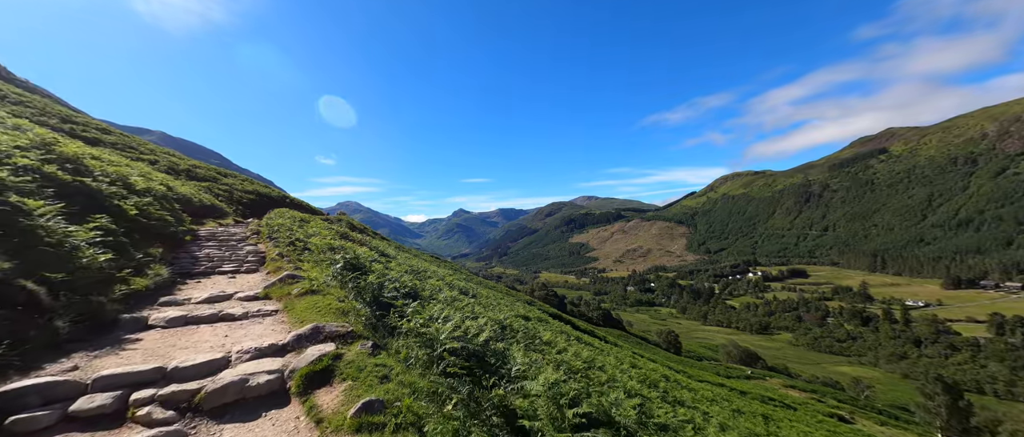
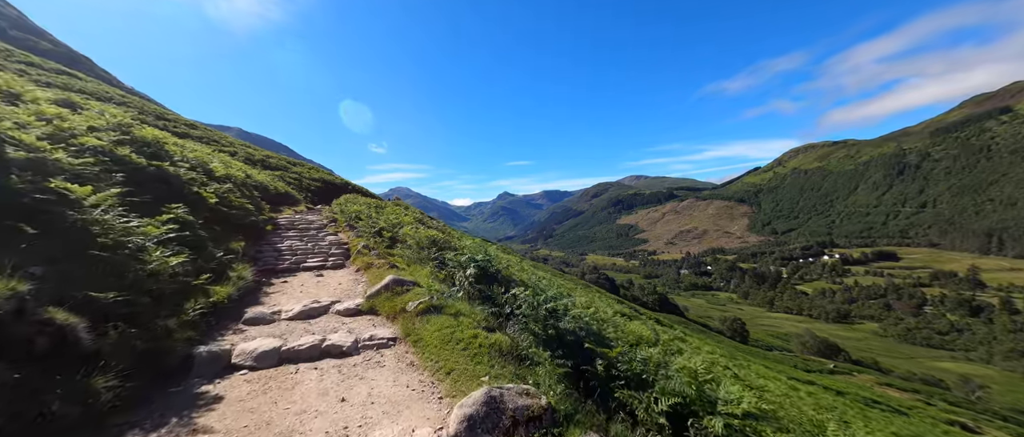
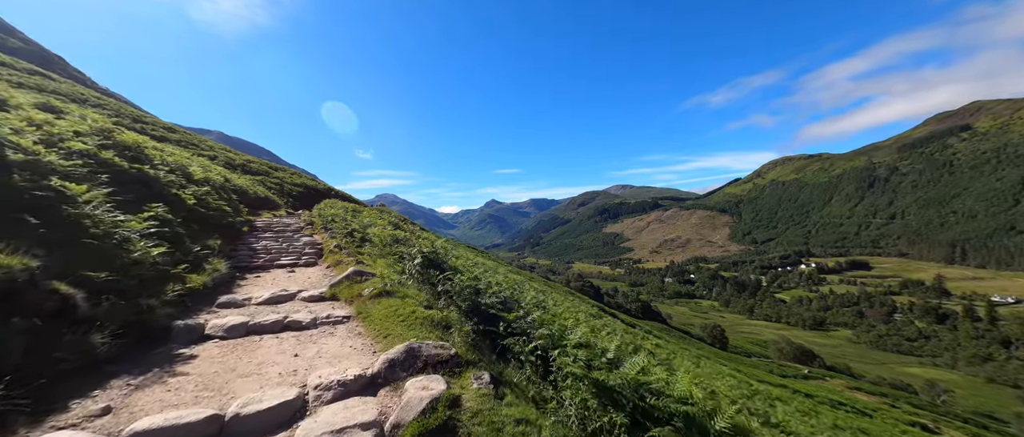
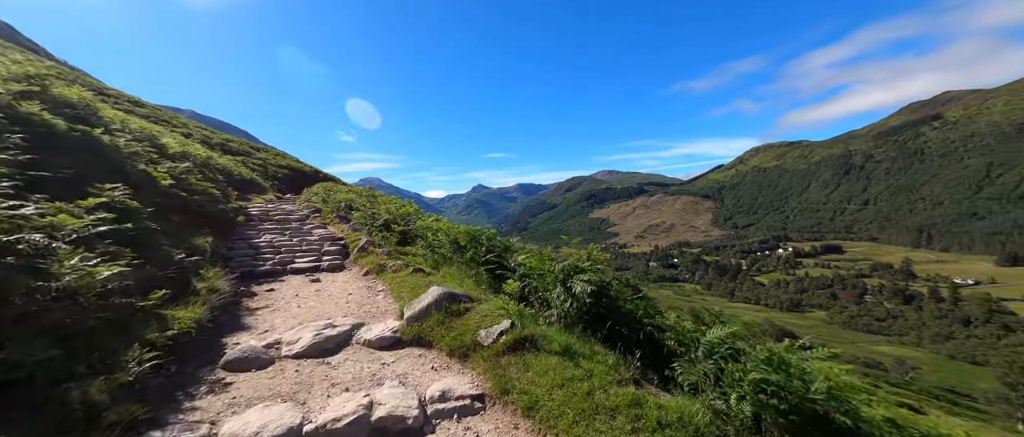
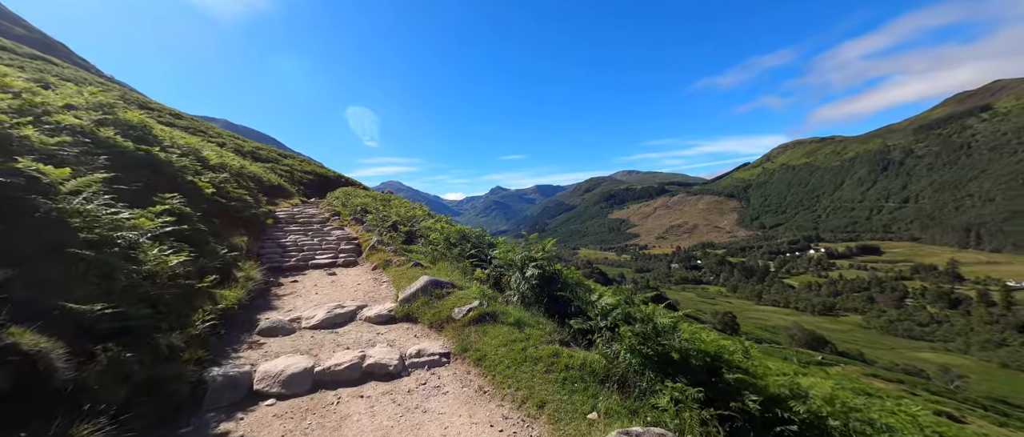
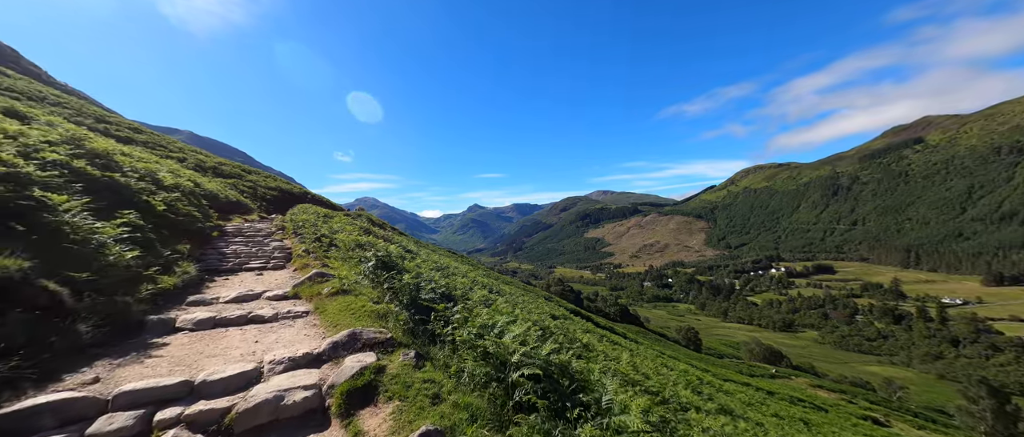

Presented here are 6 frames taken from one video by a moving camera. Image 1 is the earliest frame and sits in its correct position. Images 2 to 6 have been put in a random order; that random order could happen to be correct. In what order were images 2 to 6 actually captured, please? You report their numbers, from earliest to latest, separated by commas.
6, 3, 2, 5, 4
